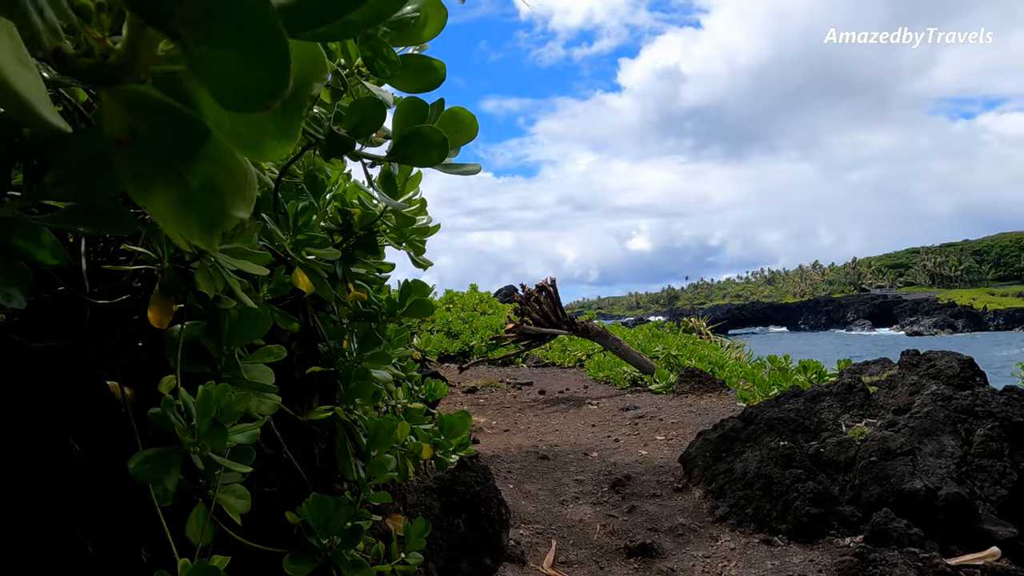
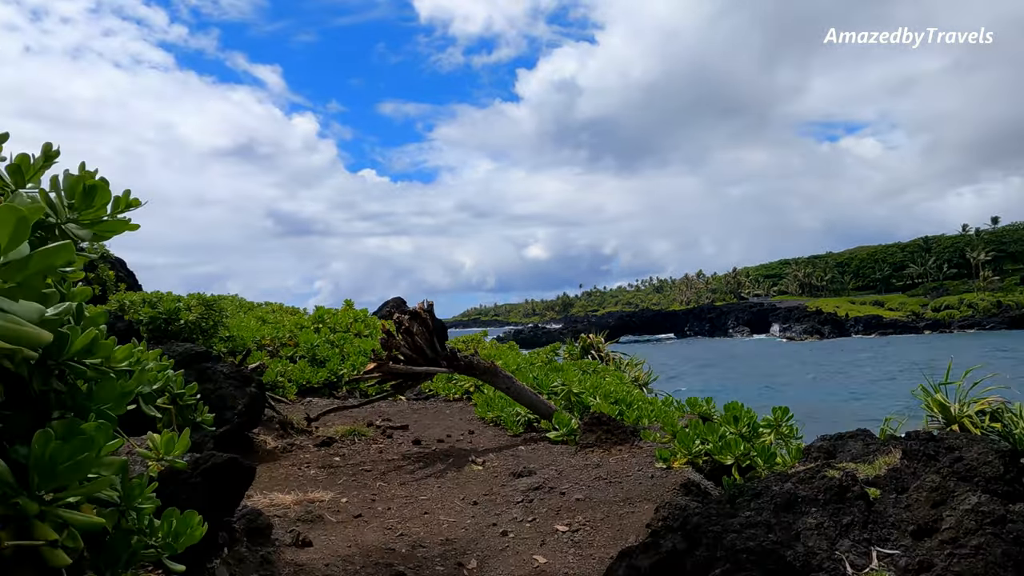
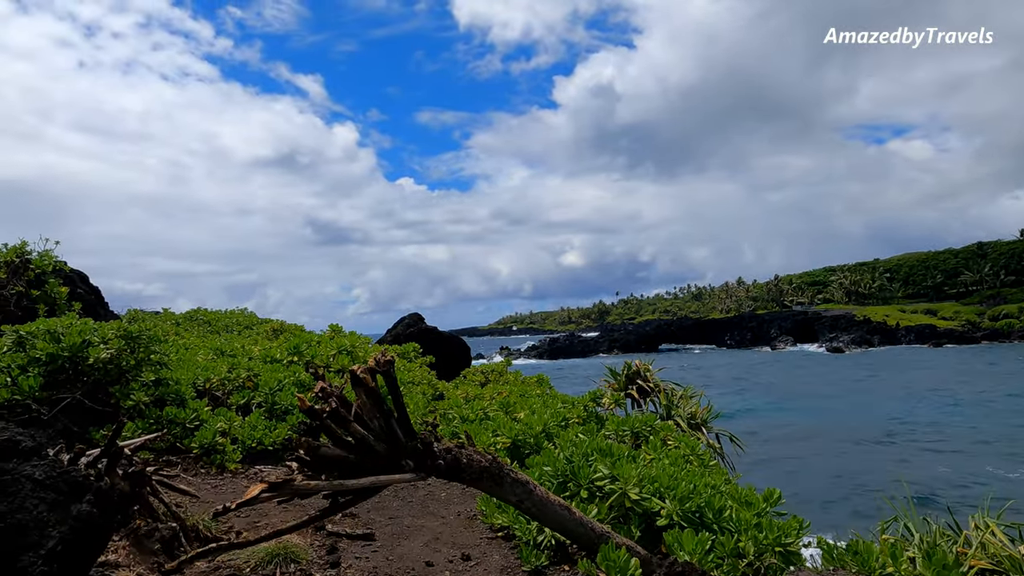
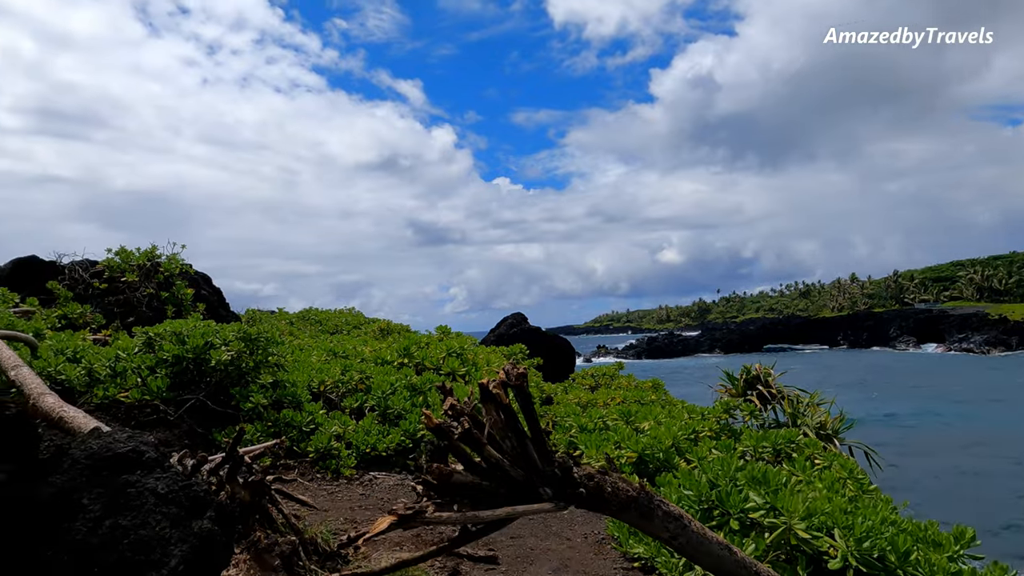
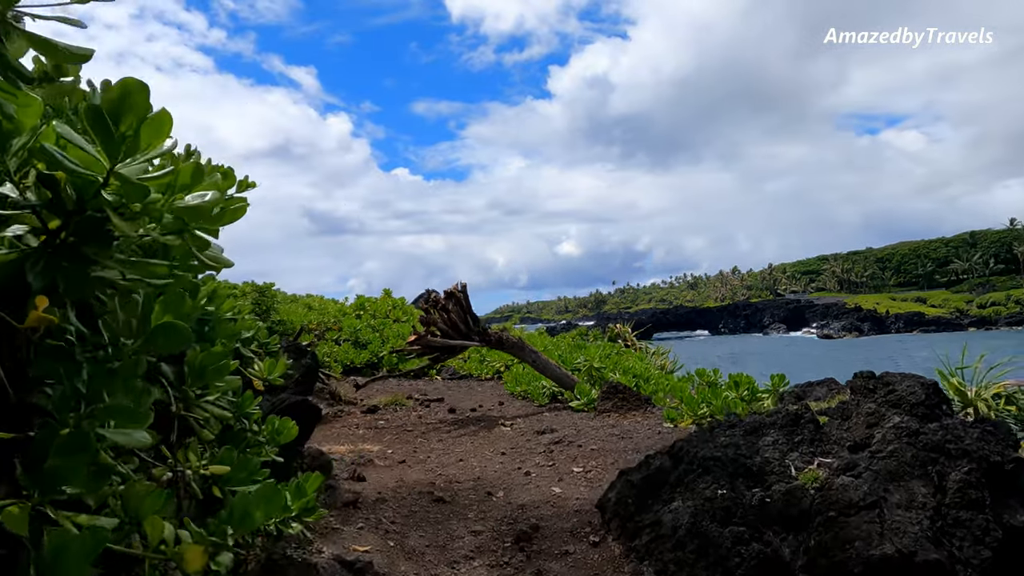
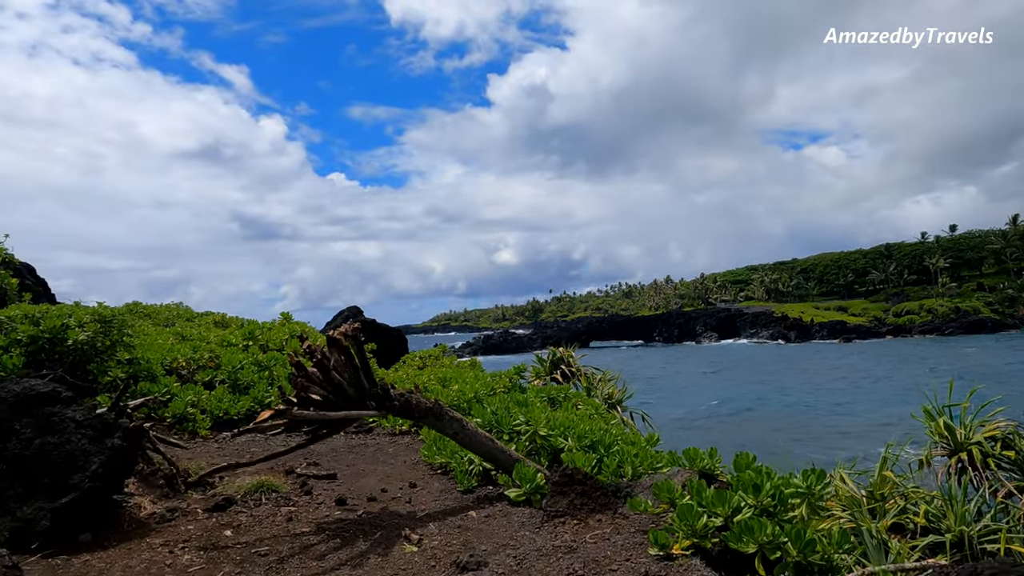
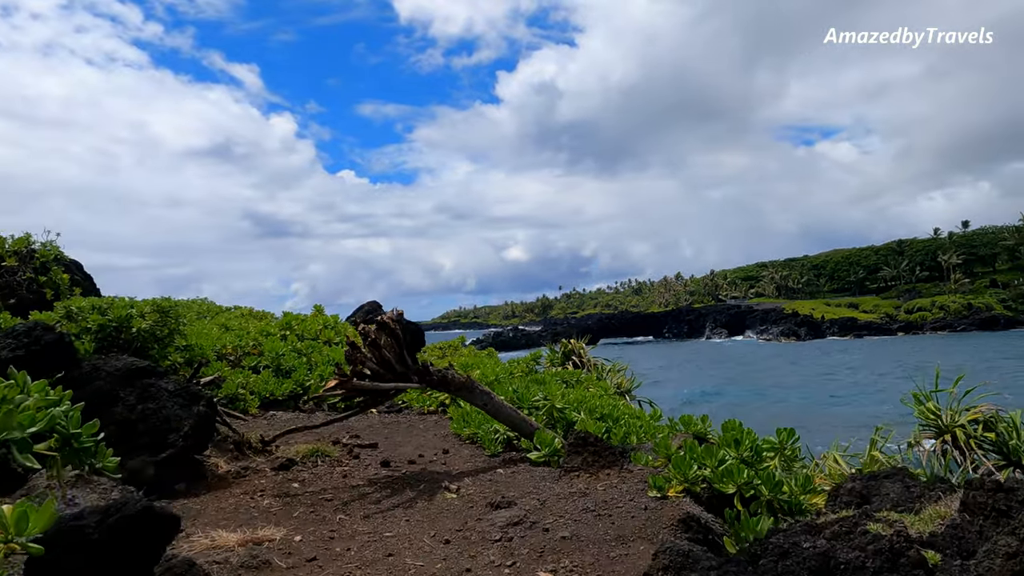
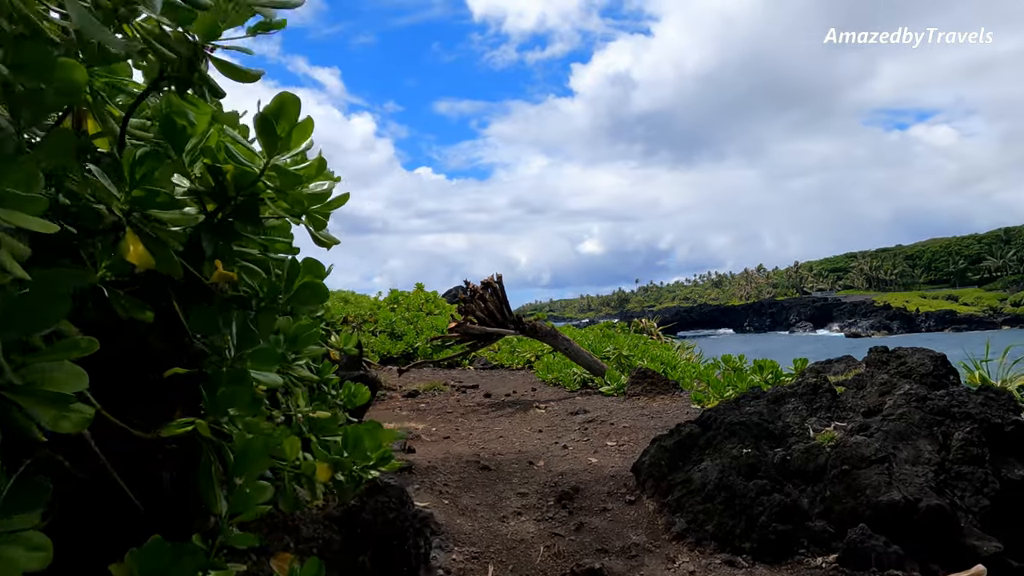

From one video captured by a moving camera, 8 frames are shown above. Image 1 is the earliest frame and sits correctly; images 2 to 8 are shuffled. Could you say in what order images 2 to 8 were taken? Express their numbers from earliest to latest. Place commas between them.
8, 5, 2, 7, 6, 3, 4
